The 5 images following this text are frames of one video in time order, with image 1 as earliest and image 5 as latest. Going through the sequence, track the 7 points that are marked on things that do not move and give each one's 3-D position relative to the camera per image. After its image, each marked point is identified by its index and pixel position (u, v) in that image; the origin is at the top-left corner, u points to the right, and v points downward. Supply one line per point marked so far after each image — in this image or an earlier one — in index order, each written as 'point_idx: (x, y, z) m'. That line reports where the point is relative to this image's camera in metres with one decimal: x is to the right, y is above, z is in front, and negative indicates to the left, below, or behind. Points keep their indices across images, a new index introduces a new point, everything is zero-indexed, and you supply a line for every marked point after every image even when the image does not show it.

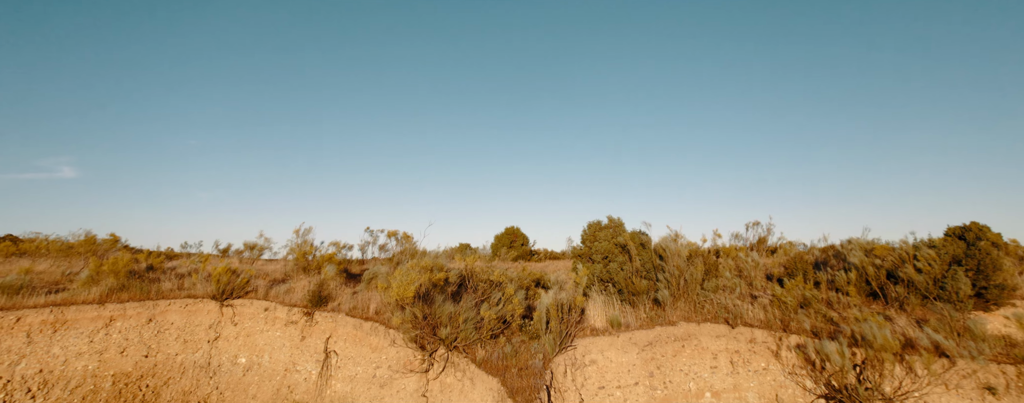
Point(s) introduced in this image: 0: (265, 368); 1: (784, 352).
0: (-3.3, -2.3, +6.2) m
1: (+3.0, -1.7, +5.0) m
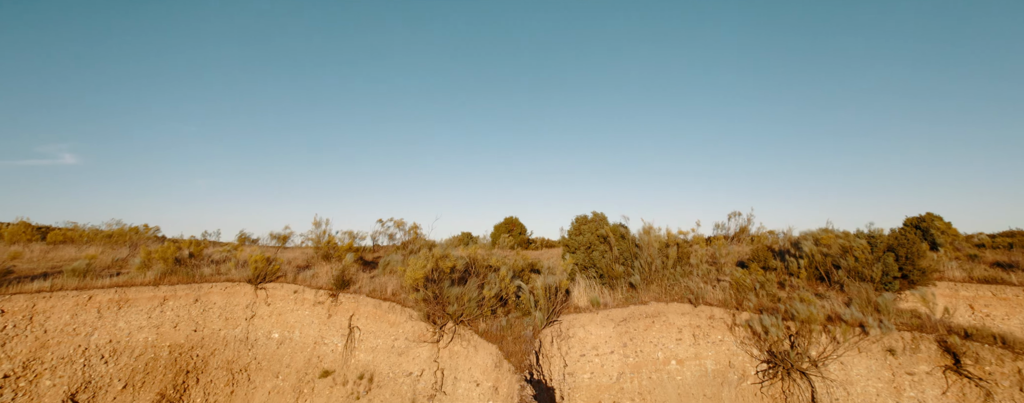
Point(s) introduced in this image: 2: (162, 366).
0: (-3.4, -2.2, +7.2) m
1: (+3.0, -1.7, +6.1) m
2: (-5.3, -2.5, +7.0) m
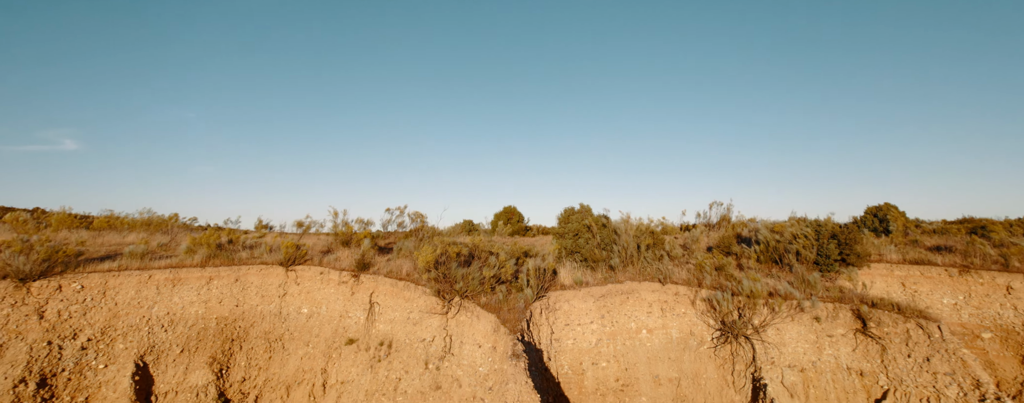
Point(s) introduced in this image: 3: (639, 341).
0: (-3.4, -2.1, +8.5) m
1: (+2.9, -1.6, +7.3) m
2: (-5.3, -2.4, +8.3) m
3: (+2.0, -2.2, +7.2) m
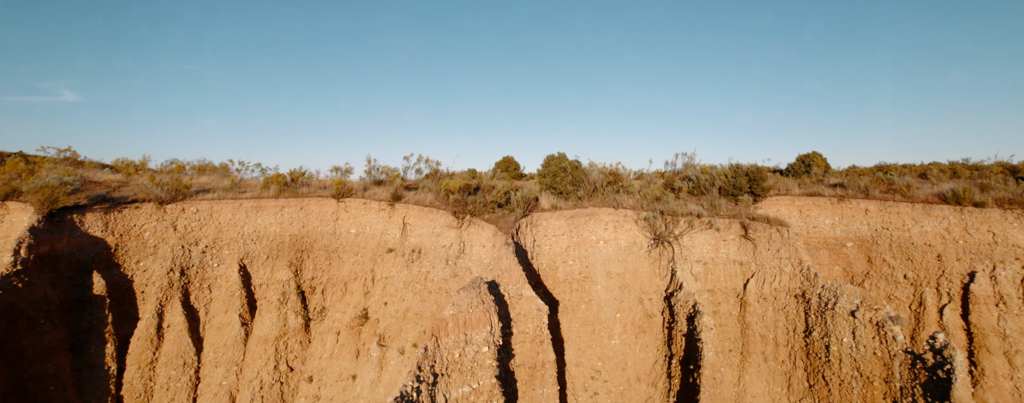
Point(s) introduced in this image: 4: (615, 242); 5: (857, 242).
0: (-3.6, -0.8, +11.6) m
1: (+2.8, -0.4, +10.4) m
2: (-5.5, -1.1, +11.4) m
3: (+1.9, -1.0, +10.3) m
4: (+2.3, -0.9, +10.4) m
5: (+7.8, -0.9, +10.7) m
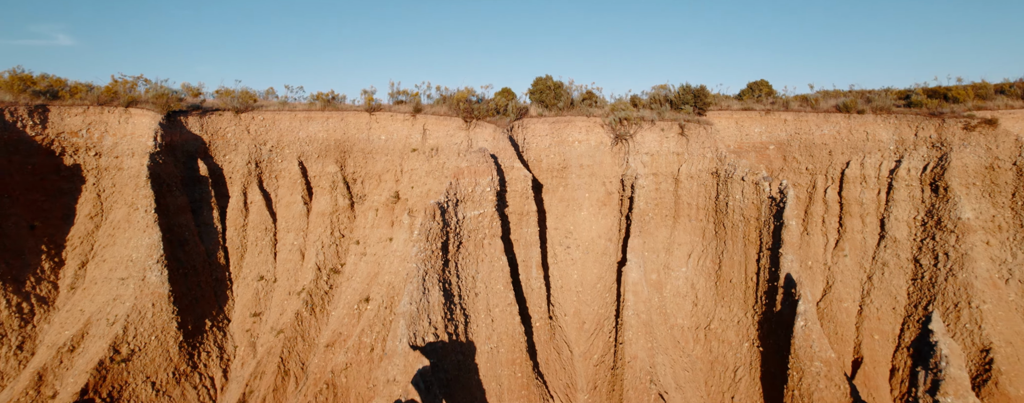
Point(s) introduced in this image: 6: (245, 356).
0: (-3.7, +2.0, +14.8) m
1: (+2.7, +2.2, +13.6) m
2: (-5.6, +1.7, +14.7) m
3: (+1.7, +1.6, +13.5) m
4: (+2.2, +1.7, +13.6) m
5: (+7.7, +1.7, +13.9) m
6: (-6.6, -3.8, +11.6) m
